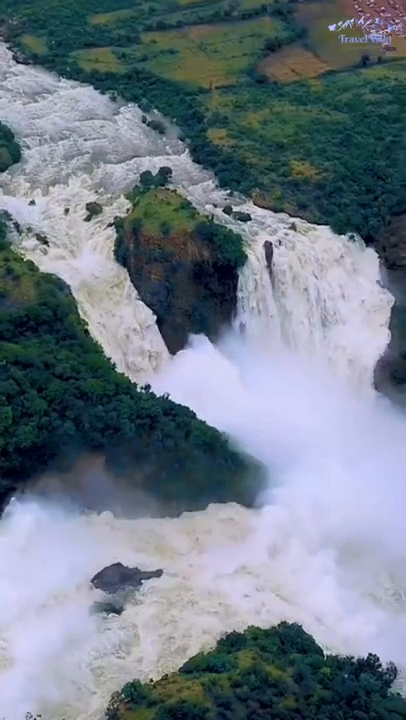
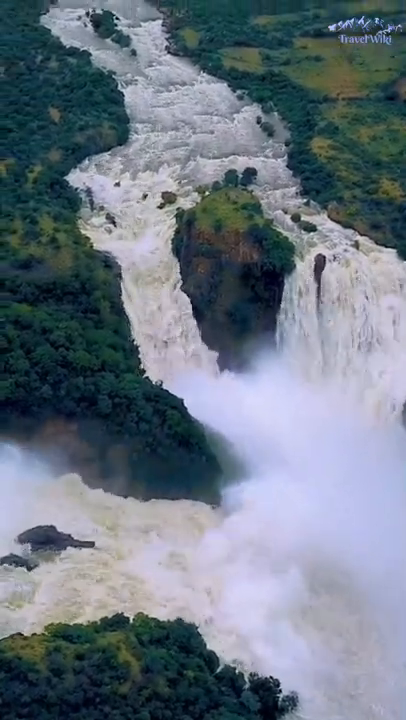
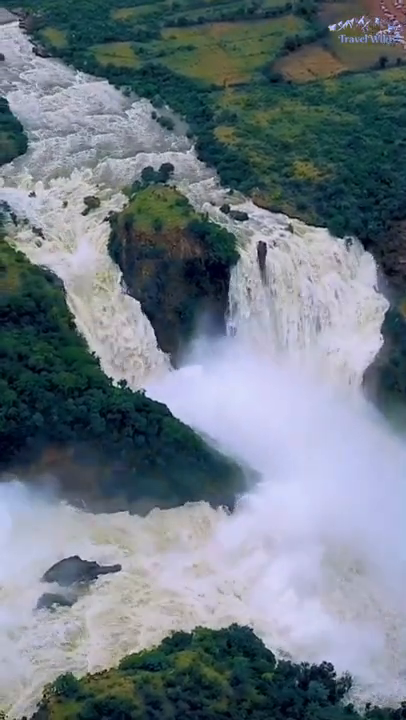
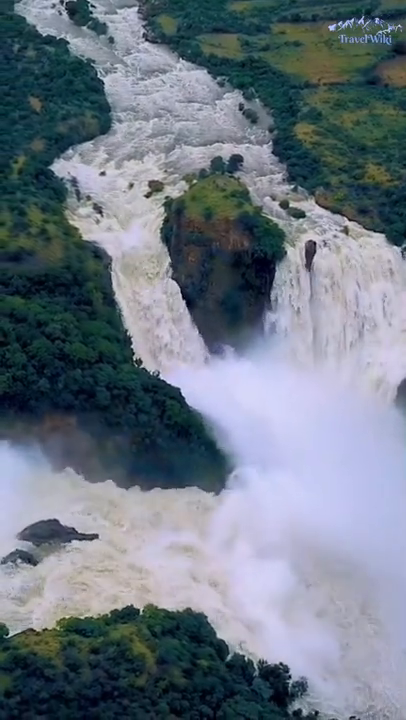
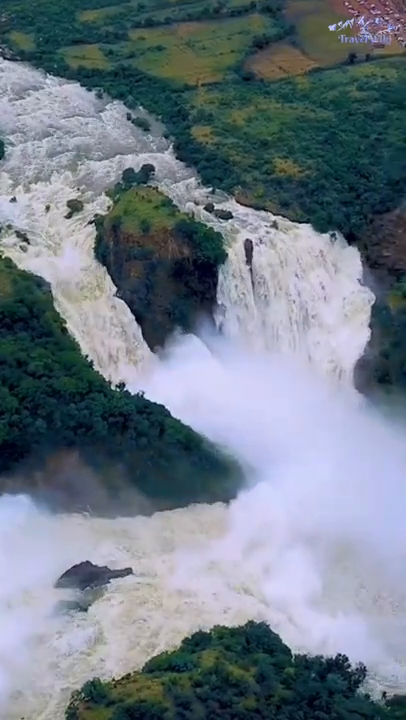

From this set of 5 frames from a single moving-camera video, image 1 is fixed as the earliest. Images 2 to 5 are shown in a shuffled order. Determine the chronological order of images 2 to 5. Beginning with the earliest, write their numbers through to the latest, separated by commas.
5, 3, 4, 2
